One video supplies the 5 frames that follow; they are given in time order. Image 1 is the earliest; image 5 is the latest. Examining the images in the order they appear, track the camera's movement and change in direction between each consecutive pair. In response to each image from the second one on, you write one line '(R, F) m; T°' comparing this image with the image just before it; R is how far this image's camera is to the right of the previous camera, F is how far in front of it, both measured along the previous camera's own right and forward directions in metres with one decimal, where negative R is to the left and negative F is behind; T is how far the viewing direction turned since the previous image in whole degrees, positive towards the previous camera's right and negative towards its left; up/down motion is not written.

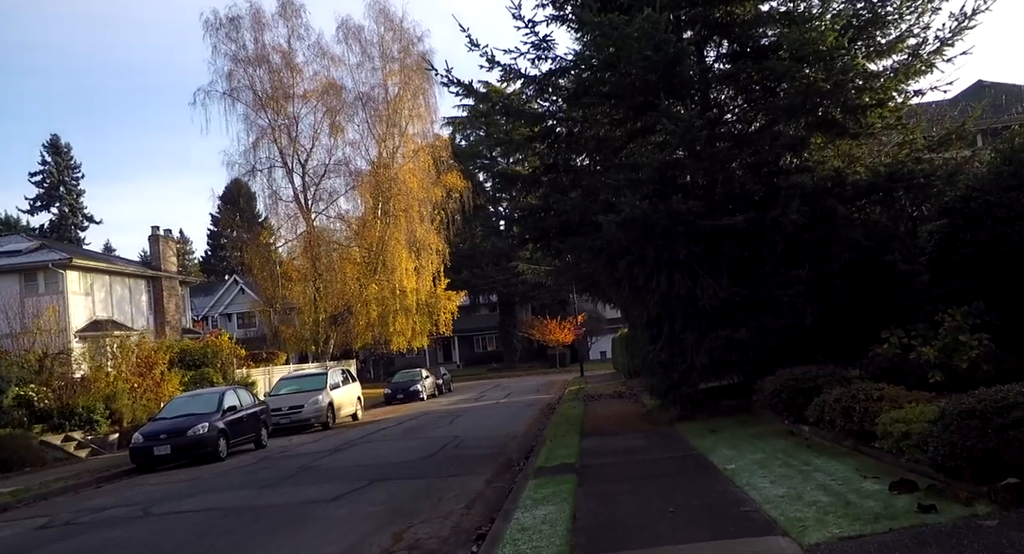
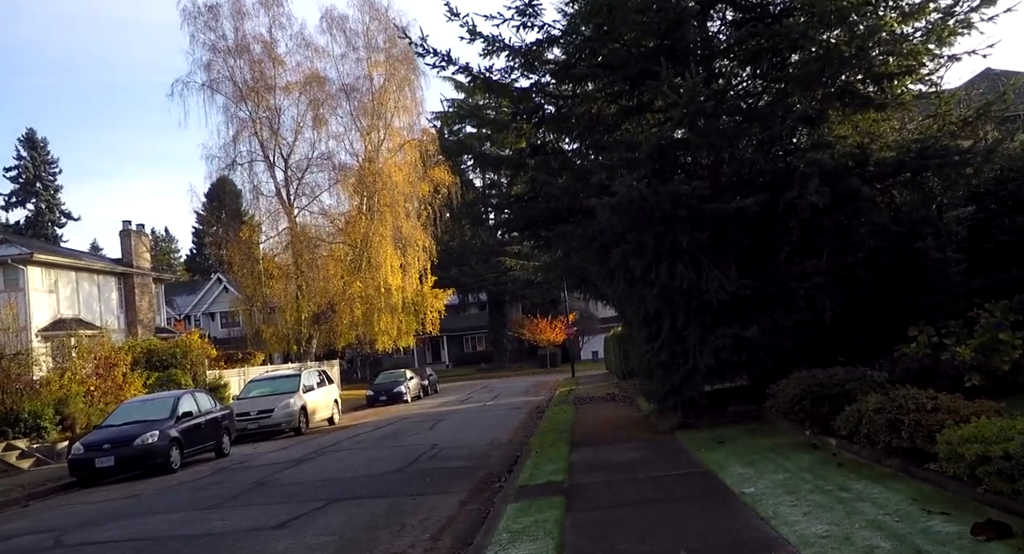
(+0.2, +1.6) m; +1°
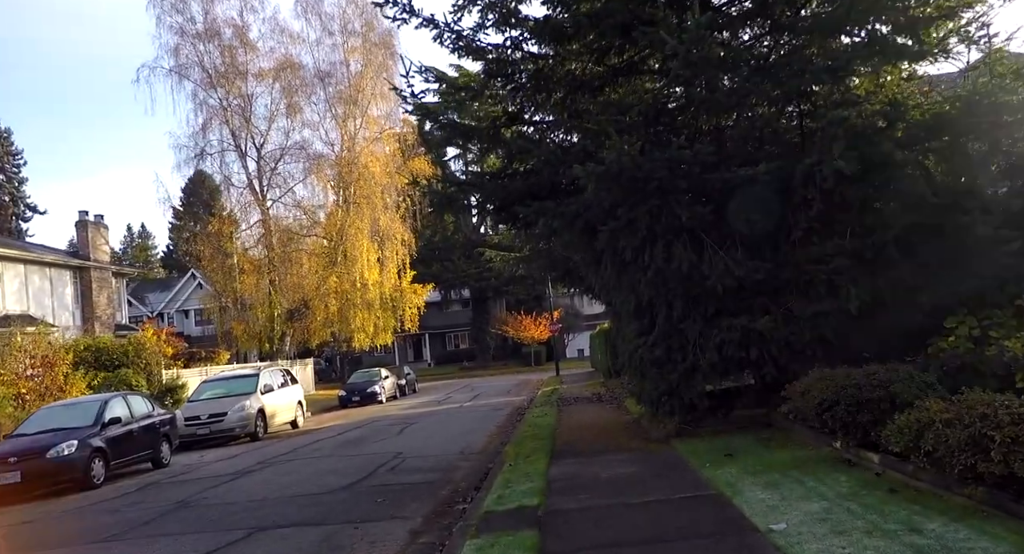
(+0.2, +1.9) m; +1°
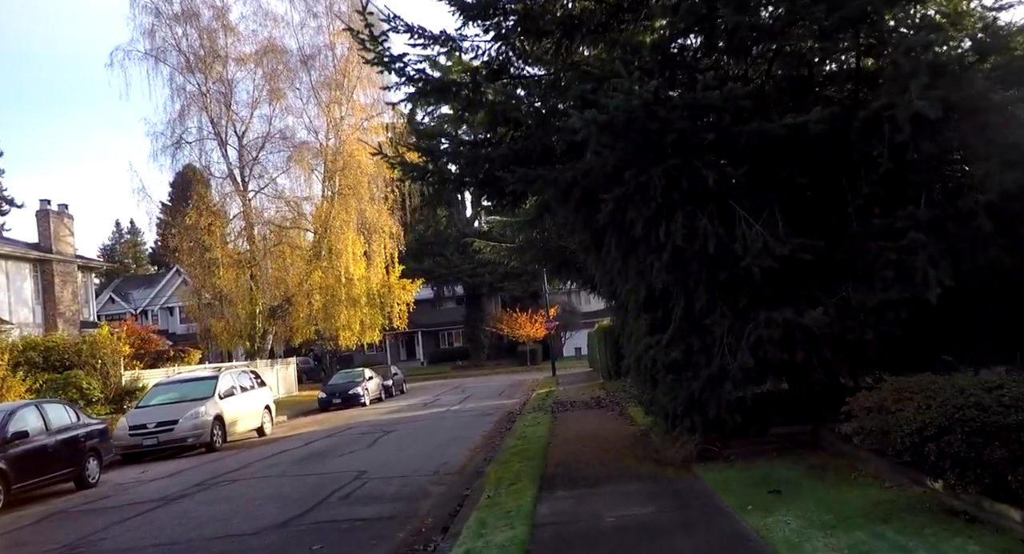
(+0.2, +2.3) m; 0°
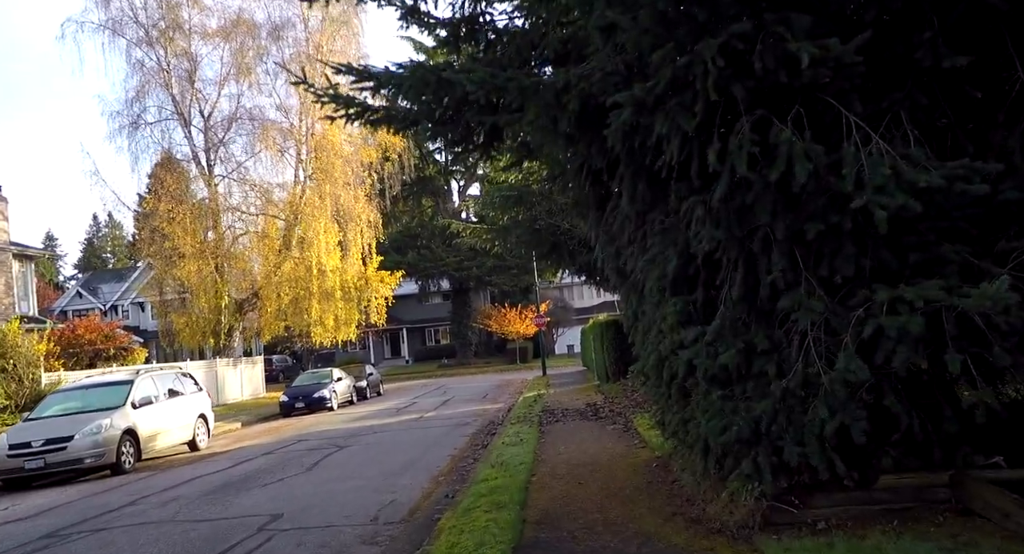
(+0.2, +3.4) m; +1°
